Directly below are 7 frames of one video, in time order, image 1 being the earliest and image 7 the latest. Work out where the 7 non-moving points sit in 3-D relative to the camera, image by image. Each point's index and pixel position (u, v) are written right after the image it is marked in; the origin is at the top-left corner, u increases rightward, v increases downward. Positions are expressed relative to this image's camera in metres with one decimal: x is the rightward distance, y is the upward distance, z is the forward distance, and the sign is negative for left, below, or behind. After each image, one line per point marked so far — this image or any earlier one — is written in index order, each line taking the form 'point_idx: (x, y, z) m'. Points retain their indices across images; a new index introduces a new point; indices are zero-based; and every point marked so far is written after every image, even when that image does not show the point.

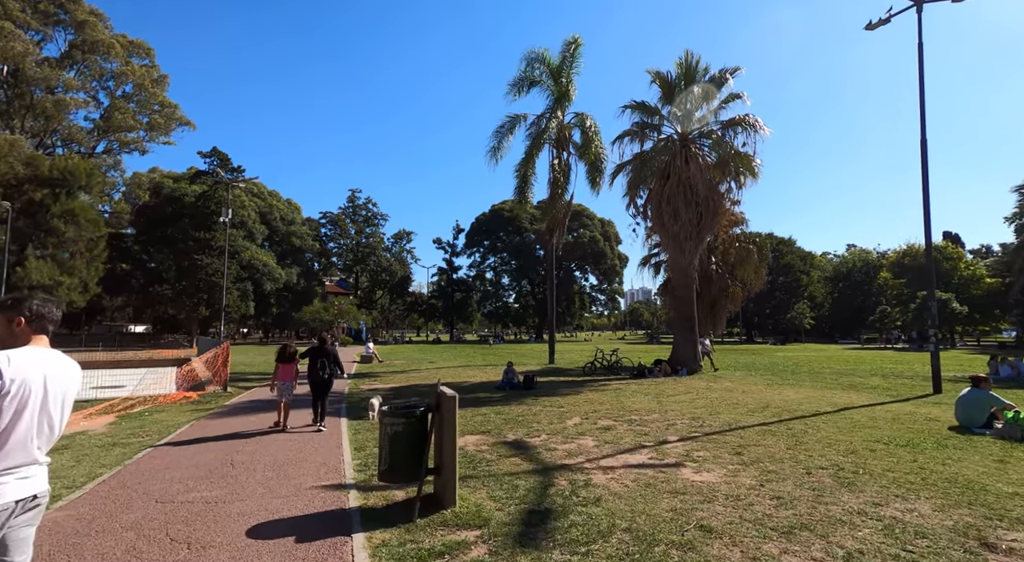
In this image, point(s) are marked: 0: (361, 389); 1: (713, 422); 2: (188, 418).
0: (-4.2, -3.1, +16.3) m
1: (+3.0, -2.1, +8.6) m
2: (-6.3, -2.7, +10.9) m
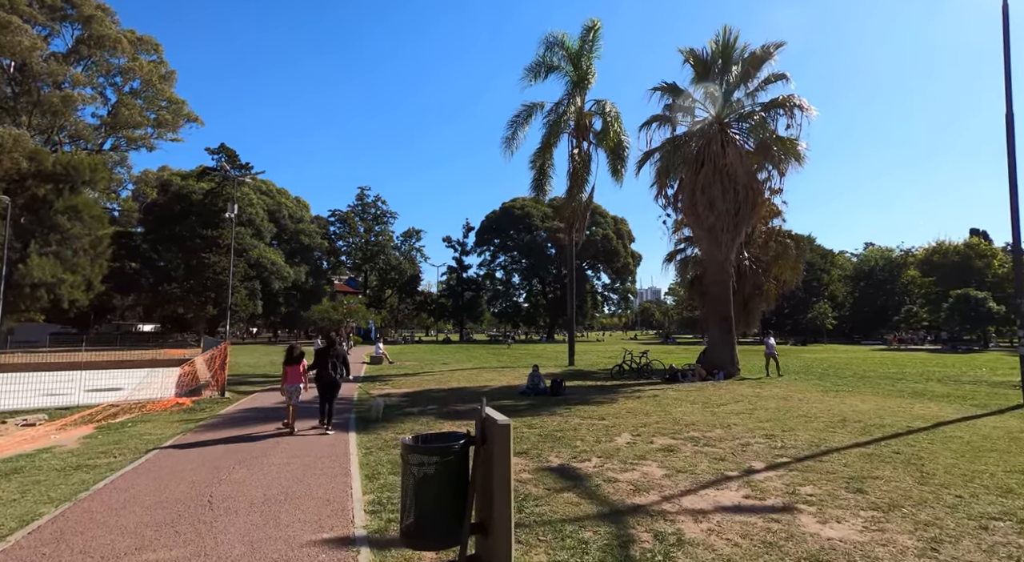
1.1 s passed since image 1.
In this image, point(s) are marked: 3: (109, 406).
0: (-3.6, -3.0, +14.9) m
1: (+3.5, -2.0, +7.1) m
2: (-5.7, -2.5, +9.6) m
3: (-9.1, -2.8, +12.7) m
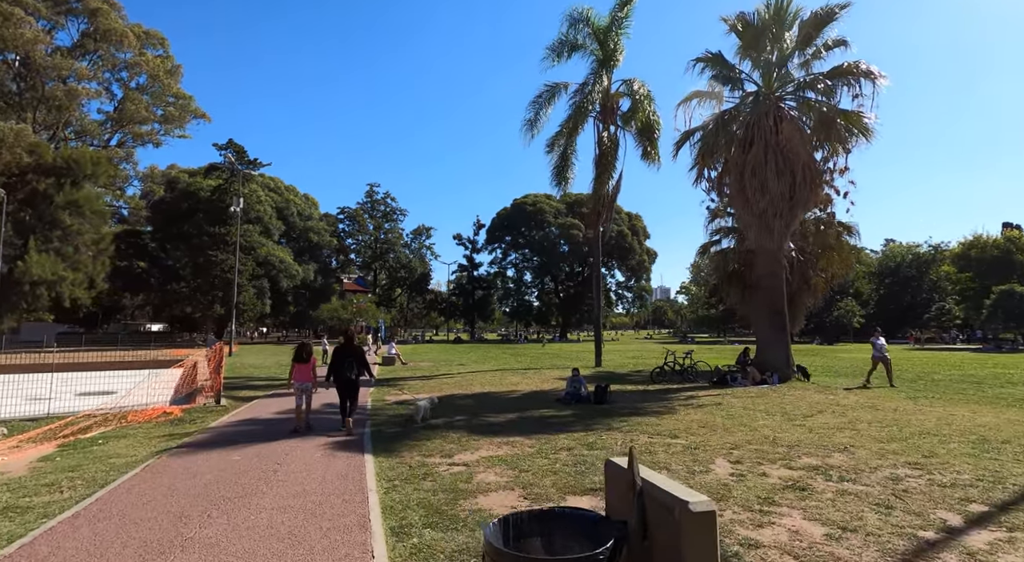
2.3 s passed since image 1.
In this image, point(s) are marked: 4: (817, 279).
0: (-2.9, -2.8, +13.2) m
1: (+4.2, -1.8, +5.3) m
2: (-5.1, -2.3, +8.0) m
3: (-8.4, -2.6, +11.1) m
4: (+10.5, +0.1, +19.7) m
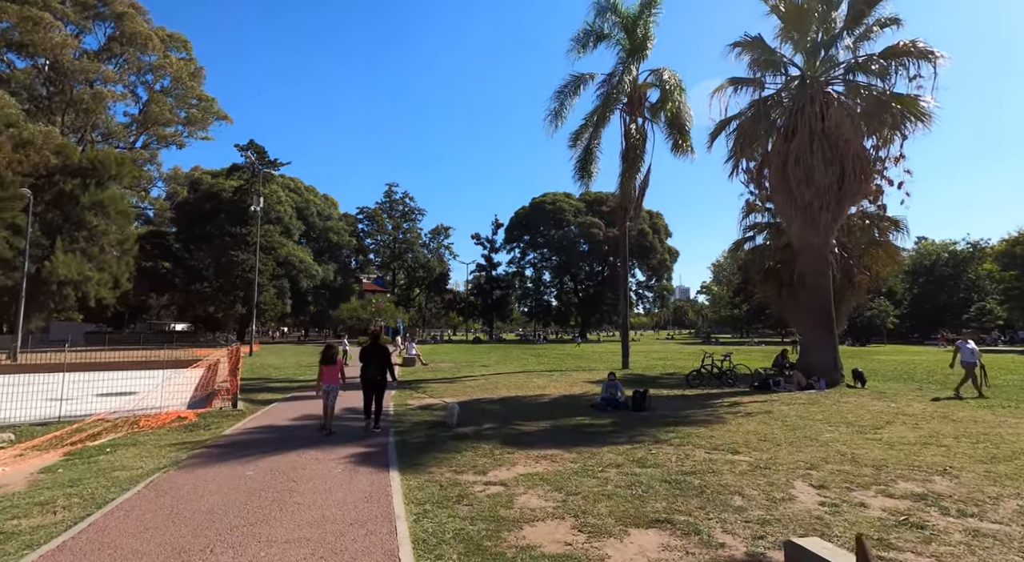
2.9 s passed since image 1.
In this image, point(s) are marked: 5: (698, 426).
0: (-2.2, -2.7, +12.5) m
1: (+4.6, -1.8, +4.4) m
2: (-4.6, -2.3, +7.3) m
3: (-7.8, -2.6, +10.6) m
4: (+11.4, +0.1, +18.5) m
5: (+2.8, -2.2, +8.7) m
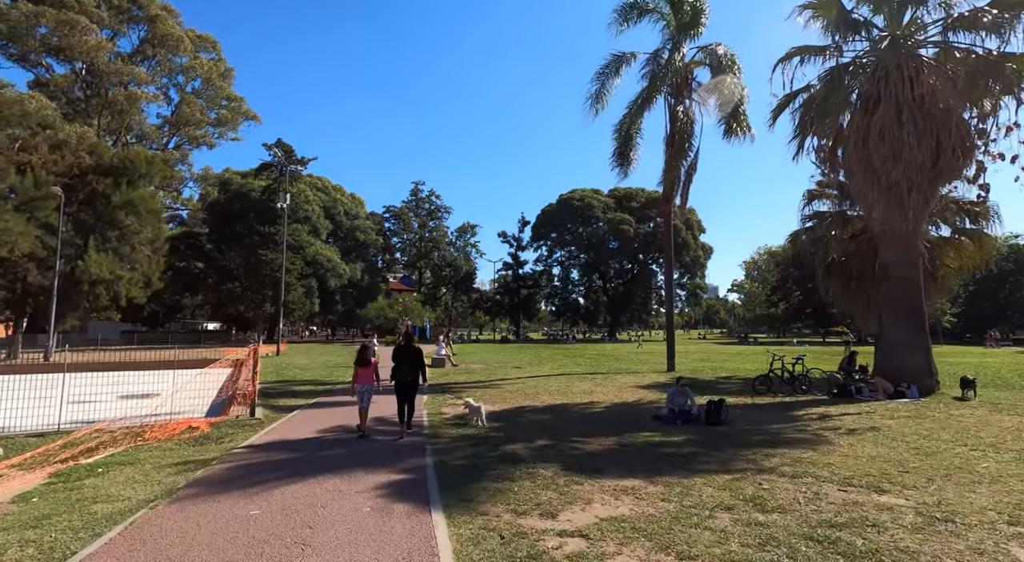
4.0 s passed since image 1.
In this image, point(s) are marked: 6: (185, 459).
0: (-1.3, -2.6, +11.2) m
1: (+5.2, -1.6, +2.7) m
2: (-3.8, -2.2, +6.1) m
3: (-6.9, -2.5, +9.5) m
4: (+12.6, +0.3, +16.6) m
5: (+3.6, -2.1, +7.1) m
6: (-4.4, -2.4, +7.6) m
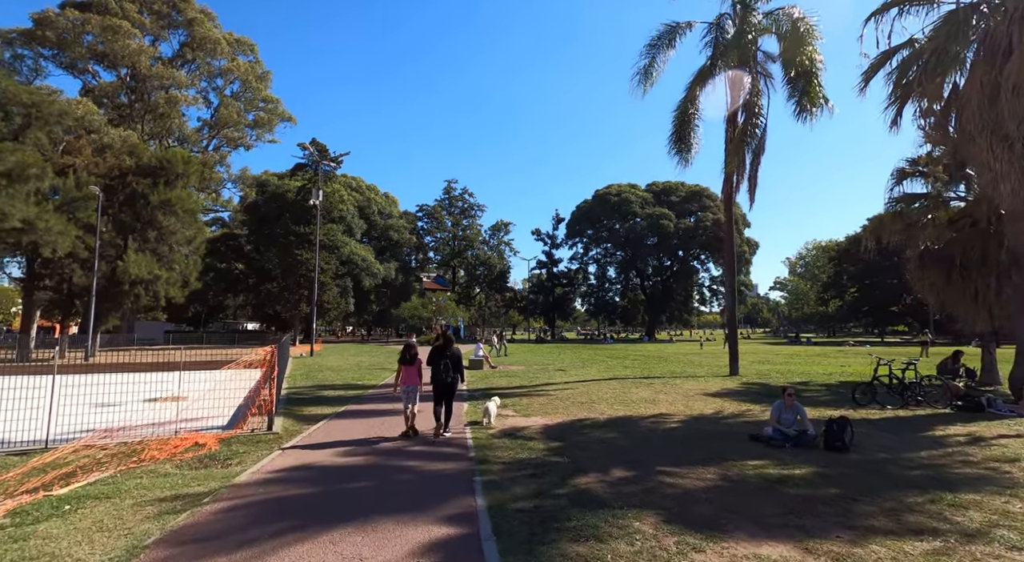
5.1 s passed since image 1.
0: (-0.3, -2.5, +9.5) m
1: (+5.6, -1.4, +0.7) m
2: (-3.2, -2.1, +4.5) m
3: (-6.0, -2.4, +8.1) m
4: (+13.8, +0.5, +14.0) m
5: (+4.3, -1.9, +5.1) m
6: (-3.6, -2.2, +6.1) m
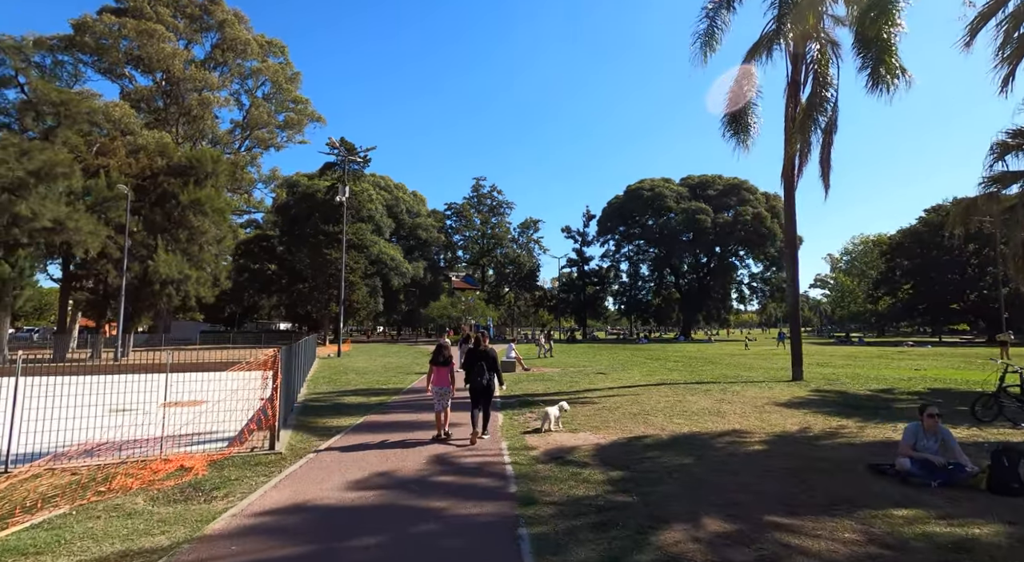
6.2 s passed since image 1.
0: (+0.4, -2.3, +7.8) m
1: (+5.8, -1.3, -1.3) m
2: (-2.8, -2.0, +3.0) m
3: (-5.4, -2.3, +6.7) m
4: (+14.6, +0.8, +11.7) m
5: (+4.7, -1.7, +3.2) m
6: (-3.1, -2.1, +4.6) m
